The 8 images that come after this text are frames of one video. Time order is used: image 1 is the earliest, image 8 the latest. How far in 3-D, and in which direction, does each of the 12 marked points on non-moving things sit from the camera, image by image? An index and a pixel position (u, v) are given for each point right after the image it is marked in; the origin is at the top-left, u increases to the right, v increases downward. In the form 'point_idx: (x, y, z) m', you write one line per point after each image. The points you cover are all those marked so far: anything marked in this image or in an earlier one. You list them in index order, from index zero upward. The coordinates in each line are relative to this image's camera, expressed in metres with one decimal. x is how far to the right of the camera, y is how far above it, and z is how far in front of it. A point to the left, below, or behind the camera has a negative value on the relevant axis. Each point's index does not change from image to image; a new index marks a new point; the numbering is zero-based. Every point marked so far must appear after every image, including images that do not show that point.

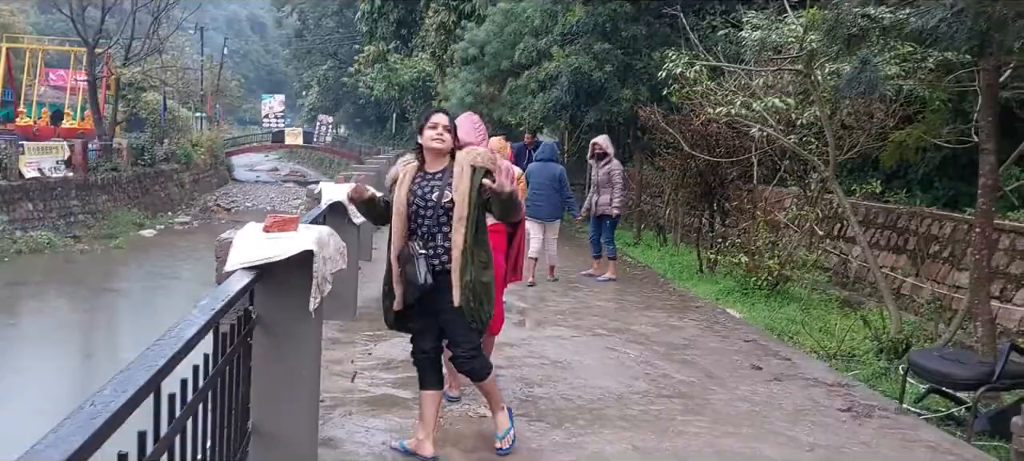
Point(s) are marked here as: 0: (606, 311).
0: (+0.9, -0.8, +7.9) m
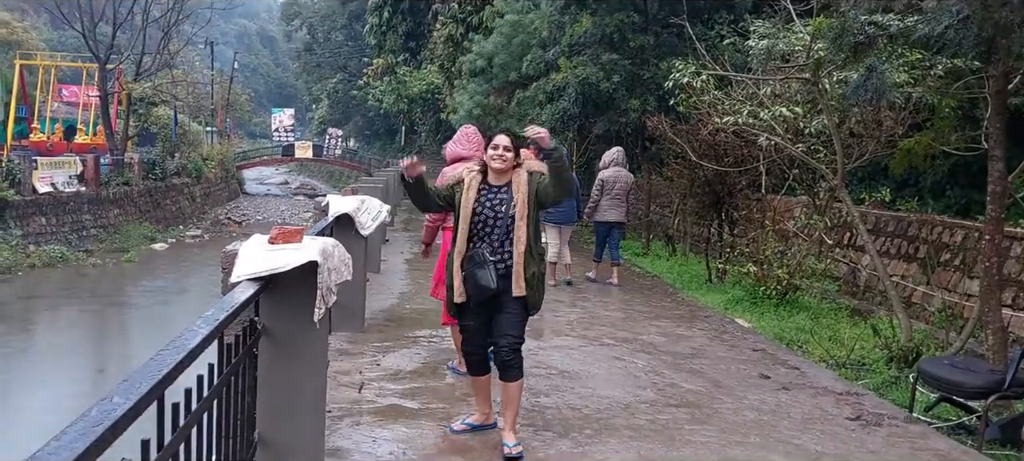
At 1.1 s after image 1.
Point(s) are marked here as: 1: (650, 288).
0: (+1.0, -0.9, +7.9) m
1: (+1.7, -0.7, +10.3) m
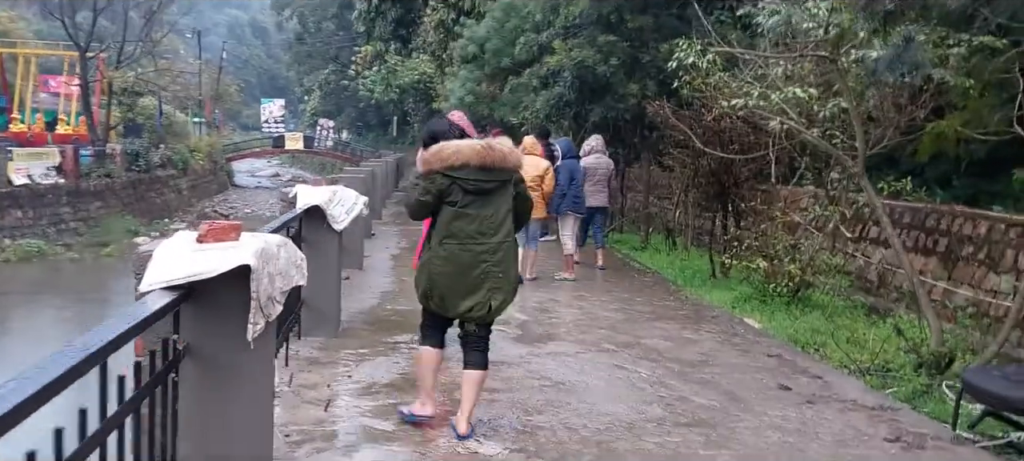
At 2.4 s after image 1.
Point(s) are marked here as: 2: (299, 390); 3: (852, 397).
0: (+0.9, -0.8, +7.2) m
1: (+1.6, -0.6, +9.6) m
2: (-1.3, -1.0, +5.0) m
3: (+2.2, -1.1, +5.2) m
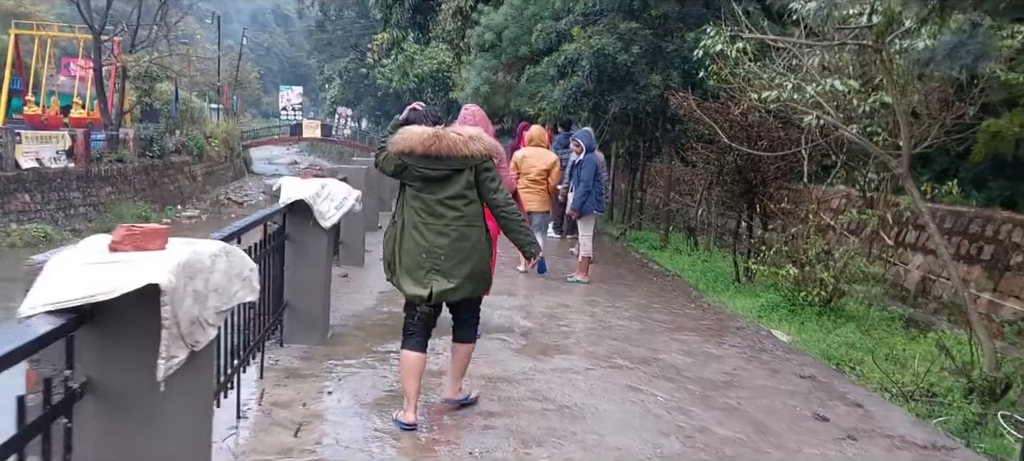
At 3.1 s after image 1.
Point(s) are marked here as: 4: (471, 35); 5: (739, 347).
0: (+0.9, -0.8, +6.6) m
1: (+1.7, -0.6, +9.0) m
2: (-1.3, -1.0, +4.5) m
3: (+2.2, -1.1, +4.6) m
4: (-0.9, +4.2, +17.7) m
5: (+1.8, -0.9, +6.3) m
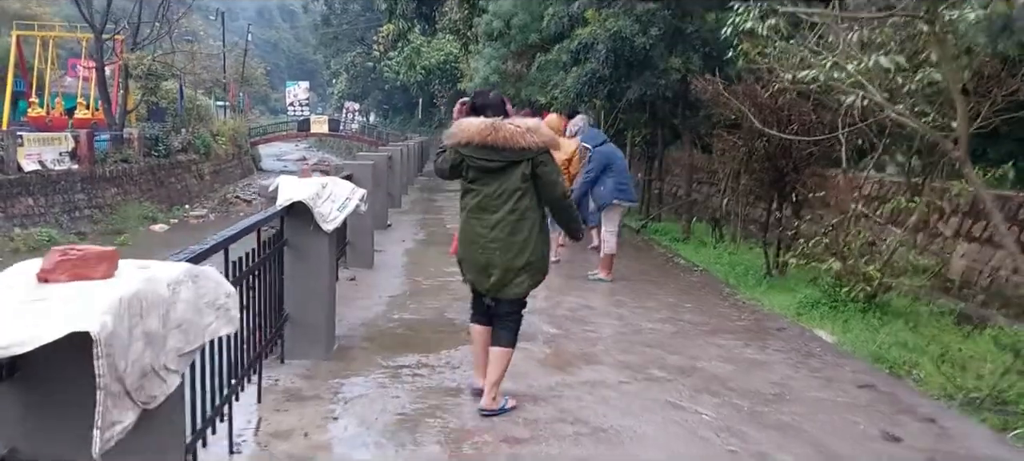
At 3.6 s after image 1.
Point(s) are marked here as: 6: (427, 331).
0: (+1.1, -0.8, +6.1) m
1: (+1.9, -0.6, +8.4) m
2: (-1.2, -1.0, +3.9) m
3: (+2.3, -1.1, +4.0) m
4: (-0.7, +4.3, +17.1) m
5: (+1.9, -0.9, +5.8) m
6: (-0.6, -0.7, +6.1) m
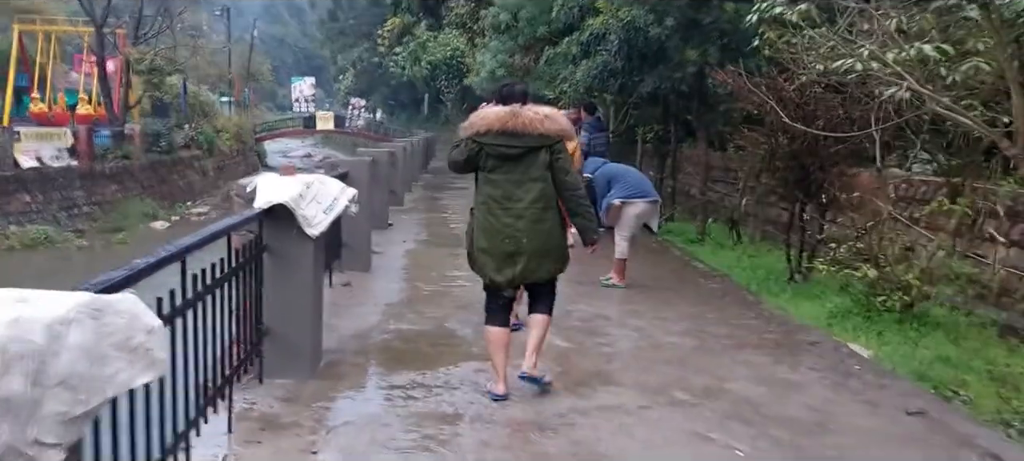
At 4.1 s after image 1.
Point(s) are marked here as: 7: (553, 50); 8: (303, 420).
0: (+1.1, -0.8, +5.5) m
1: (+2.0, -0.6, +7.8) m
2: (-1.2, -1.0, +3.4) m
3: (+2.3, -1.1, +3.4) m
4: (-0.5, +4.3, +16.5) m
5: (+2.0, -0.9, +5.2) m
6: (-0.6, -0.8, +5.6) m
7: (+0.7, +3.0, +13.5) m
8: (-1.0, -0.9, +4.1) m
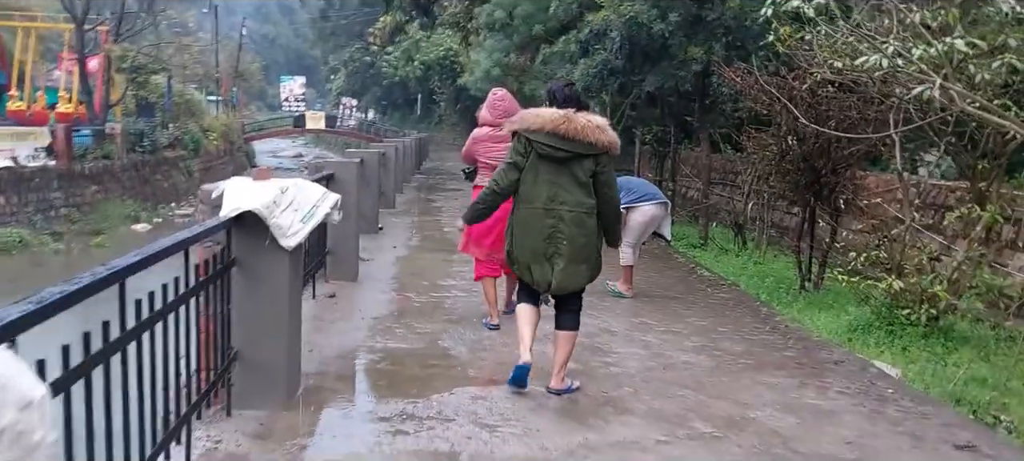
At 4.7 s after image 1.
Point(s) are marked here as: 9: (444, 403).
0: (+1.1, -0.9, +5.0) m
1: (+2.0, -0.7, +7.4) m
2: (-1.1, -1.1, +2.9) m
3: (+2.3, -1.2, +2.9) m
4: (-0.7, +4.3, +16.0) m
5: (+2.0, -1.0, +4.7) m
6: (-0.6, -0.8, +5.1) m
7: (+0.6, +2.9, +13.0) m
8: (-1.0, -1.0, +3.6) m
9: (-0.4, -0.9, +4.4) m
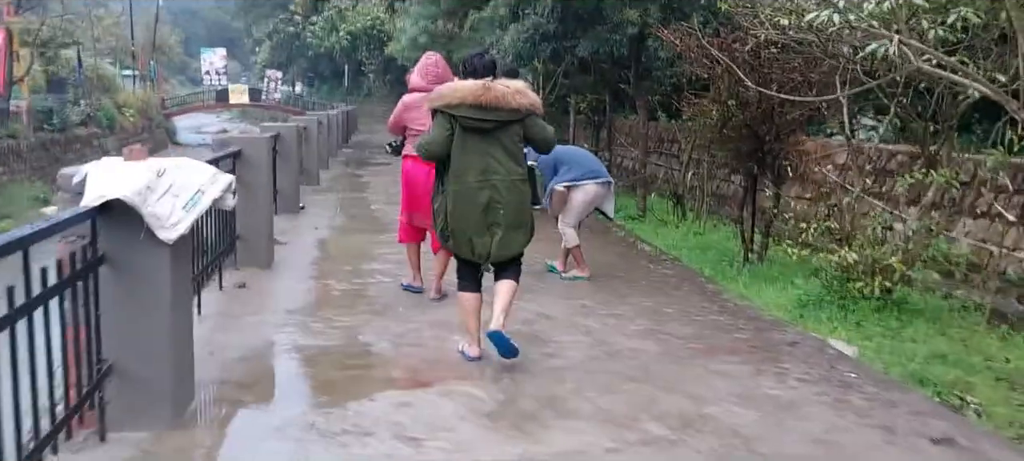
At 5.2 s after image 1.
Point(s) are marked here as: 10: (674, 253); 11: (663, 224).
0: (+0.7, -0.8, +4.6) m
1: (+1.4, -0.4, +6.9) m
2: (-1.4, -1.1, +2.3) m
3: (+2.1, -1.1, +2.6) m
4: (-2.0, +4.7, +15.2) m
5: (+1.6, -0.8, +4.3) m
6: (-1.0, -0.7, +4.5) m
7: (-0.5, +3.3, +12.3) m
8: (-1.3, -1.0, +3.0) m
9: (-0.7, -0.9, +3.8) m
10: (+1.7, -0.2, +8.4) m
11: (+1.9, +0.1, +10.0) m
